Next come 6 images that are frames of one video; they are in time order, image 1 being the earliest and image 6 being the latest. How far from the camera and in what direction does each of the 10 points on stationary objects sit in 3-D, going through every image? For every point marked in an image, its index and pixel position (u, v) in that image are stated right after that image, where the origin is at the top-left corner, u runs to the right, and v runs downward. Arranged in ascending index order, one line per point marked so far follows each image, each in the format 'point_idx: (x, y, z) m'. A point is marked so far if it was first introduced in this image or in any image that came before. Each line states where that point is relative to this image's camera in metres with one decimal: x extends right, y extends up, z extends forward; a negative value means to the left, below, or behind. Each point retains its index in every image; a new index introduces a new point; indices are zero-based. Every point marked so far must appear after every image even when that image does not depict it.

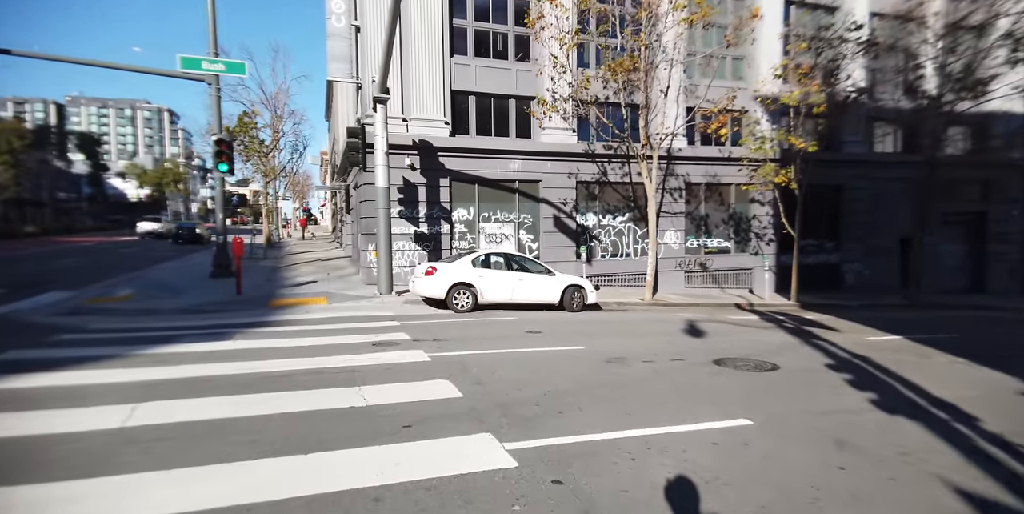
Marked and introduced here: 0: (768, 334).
0: (+4.6, -1.4, +8.9) m
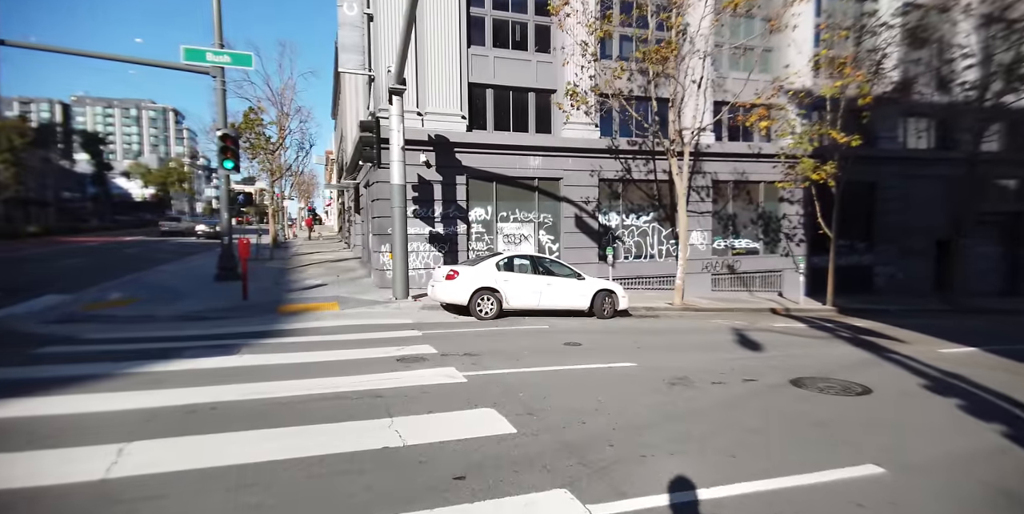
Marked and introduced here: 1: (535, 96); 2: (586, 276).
0: (+5.2, -1.4, +8.0) m
1: (+0.8, +5.3, +16.1) m
2: (+1.6, -0.4, +10.9) m
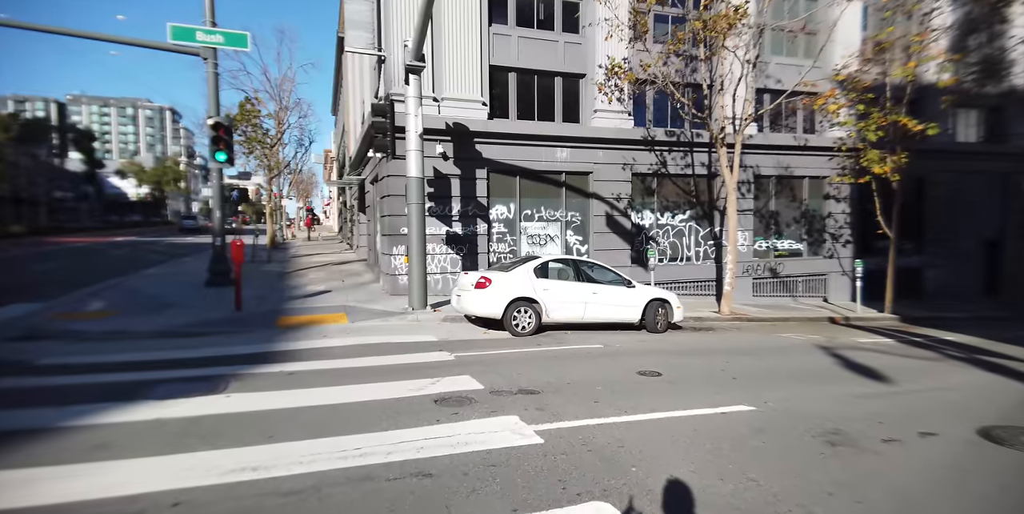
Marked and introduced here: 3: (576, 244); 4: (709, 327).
0: (+5.9, -1.5, +6.5) m
1: (+1.5, +5.2, +14.5) m
2: (+2.3, -0.5, +9.3) m
3: (+1.9, +0.4, +14.6) m
4: (+4.2, -1.5, +10.5) m
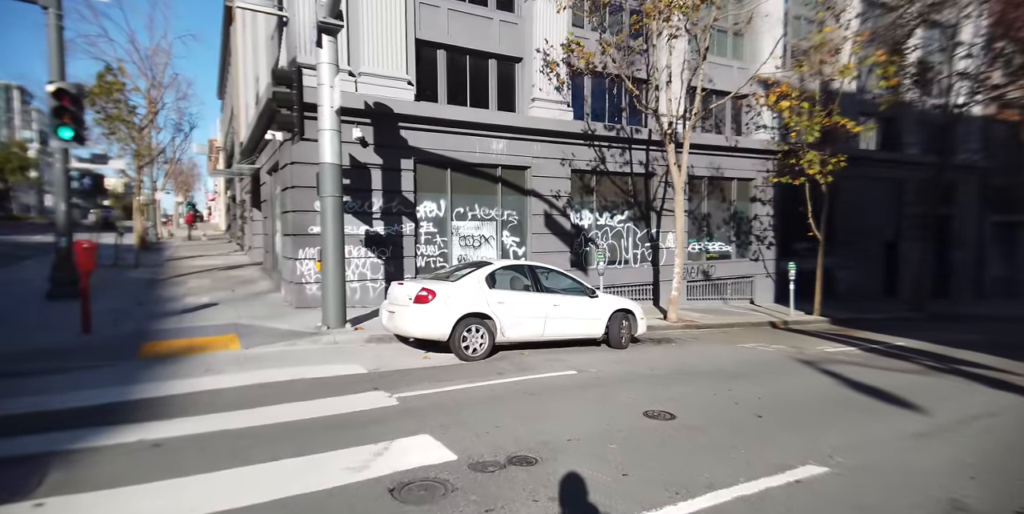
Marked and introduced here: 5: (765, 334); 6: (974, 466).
0: (+5.5, -1.6, +6.0) m
1: (-0.4, +5.1, +13.1) m
2: (+1.4, -0.6, +8.1) m
3: (0.0, +0.3, +13.2) m
4: (+3.0, -1.6, +9.6) m
5: (+5.4, -1.6, +10.4) m
6: (+3.4, -1.5, +3.7) m
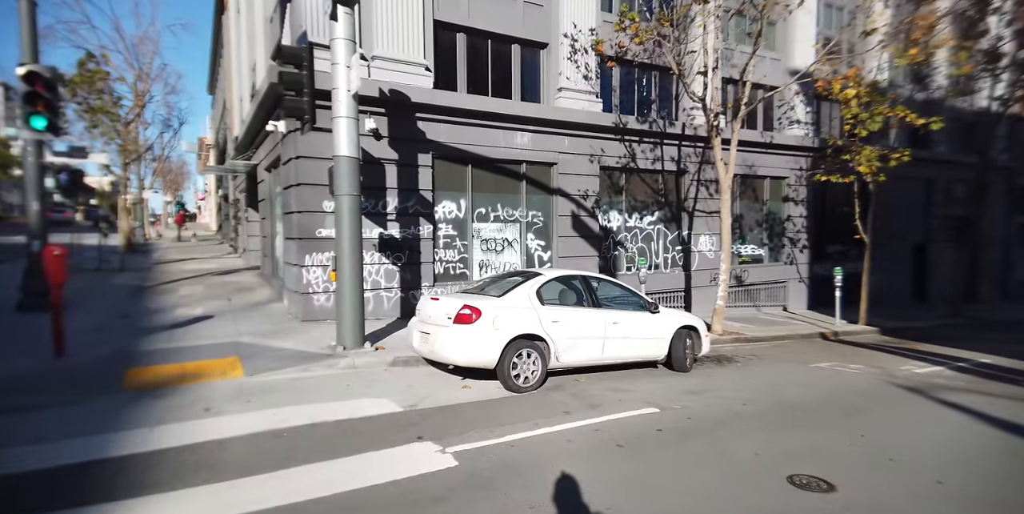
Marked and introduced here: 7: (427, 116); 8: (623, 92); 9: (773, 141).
0: (+6.2, -1.7, +4.9) m
1: (+0.2, +5.0, +11.9) m
2: (+2.1, -0.7, +7.0) m
3: (+0.6, +0.2, +12.0) m
4: (+3.7, -1.7, +8.5) m
5: (+6.0, -1.8, +9.3) m
6: (+4.1, -1.7, +2.6) m
7: (-1.7, +2.9, +10.3) m
8: (+3.0, +4.4, +13.3) m
9: (+8.0, +3.5, +15.0) m
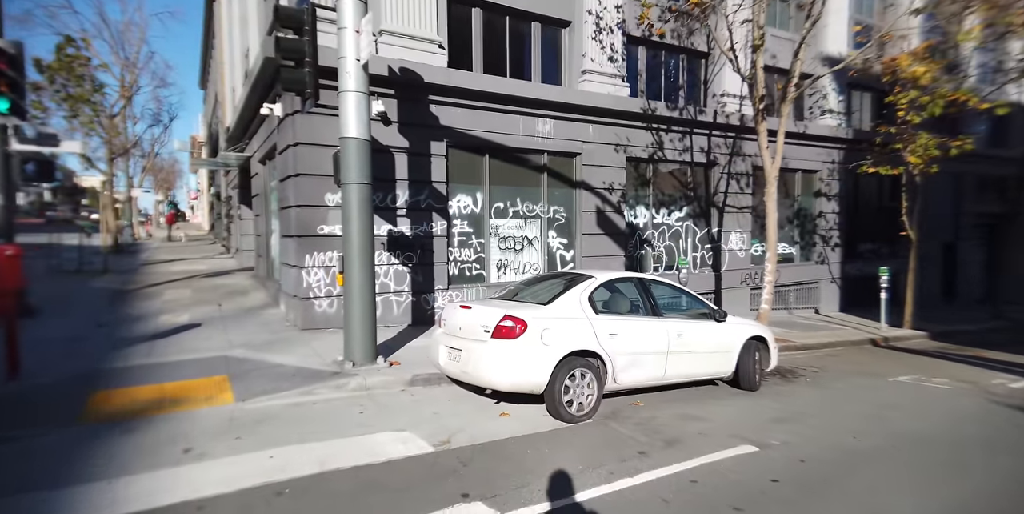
0: (+6.7, -1.7, +3.9) m
1: (+0.6, +5.0, +10.8) m
2: (+2.6, -0.7, +5.9) m
3: (+1.1, +0.2, +11.0) m
4: (+4.1, -1.7, +7.5) m
5: (+6.5, -1.7, +8.3) m
6: (+4.7, -1.7, +1.6) m
7: (-1.3, +2.9, +9.2) m
8: (+3.4, +4.5, +12.2) m
9: (+8.4, +3.6, +14.0) m
